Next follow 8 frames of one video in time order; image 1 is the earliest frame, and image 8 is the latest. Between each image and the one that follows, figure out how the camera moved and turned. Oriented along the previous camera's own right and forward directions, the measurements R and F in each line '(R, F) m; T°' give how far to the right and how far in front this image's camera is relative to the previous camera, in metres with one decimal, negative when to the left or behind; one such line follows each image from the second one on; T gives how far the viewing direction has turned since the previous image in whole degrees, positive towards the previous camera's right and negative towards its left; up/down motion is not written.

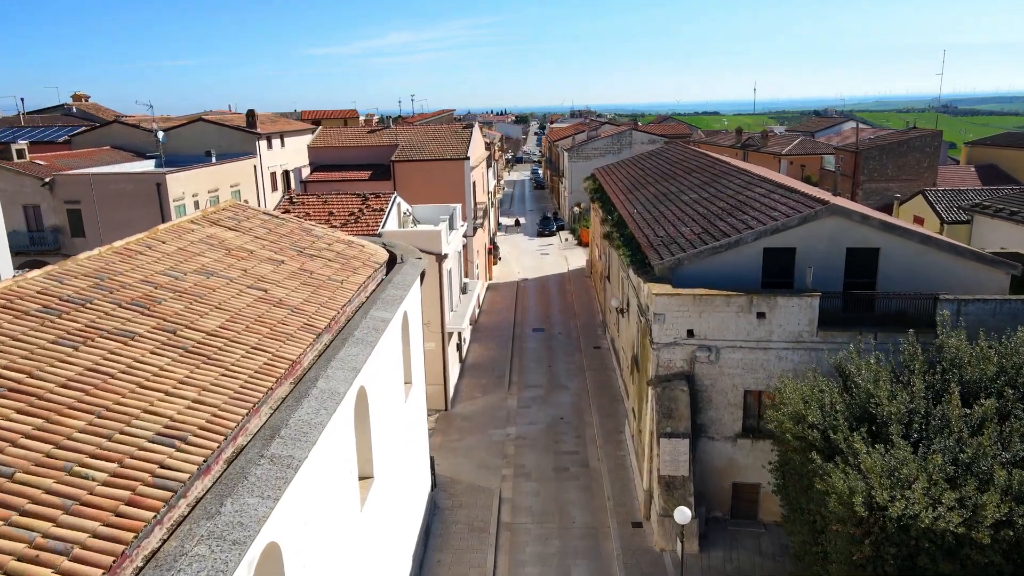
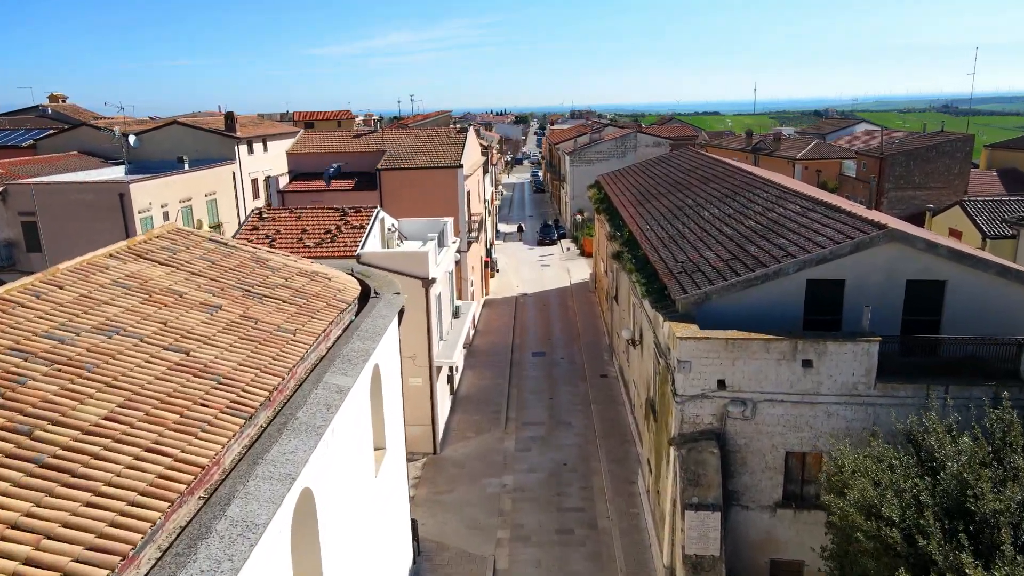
(+0.1, +2.3) m; 0°
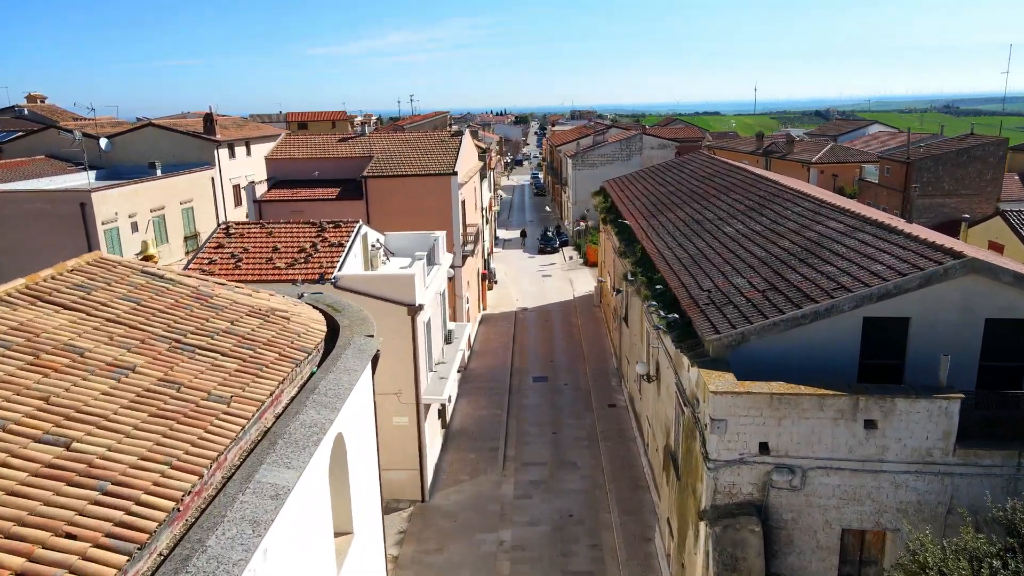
(0.0, +2.0) m; 0°
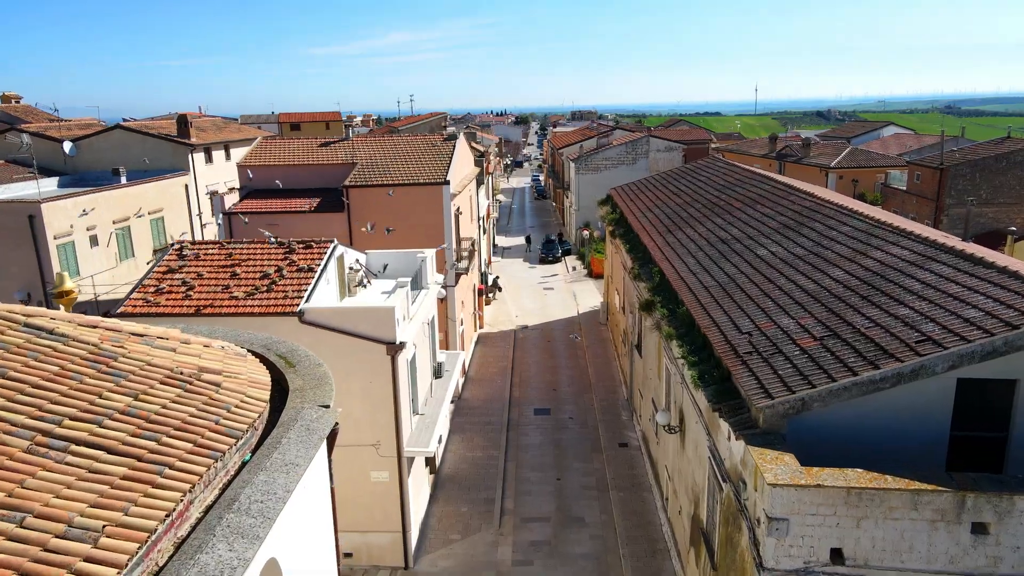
(0.0, +2.2) m; 0°
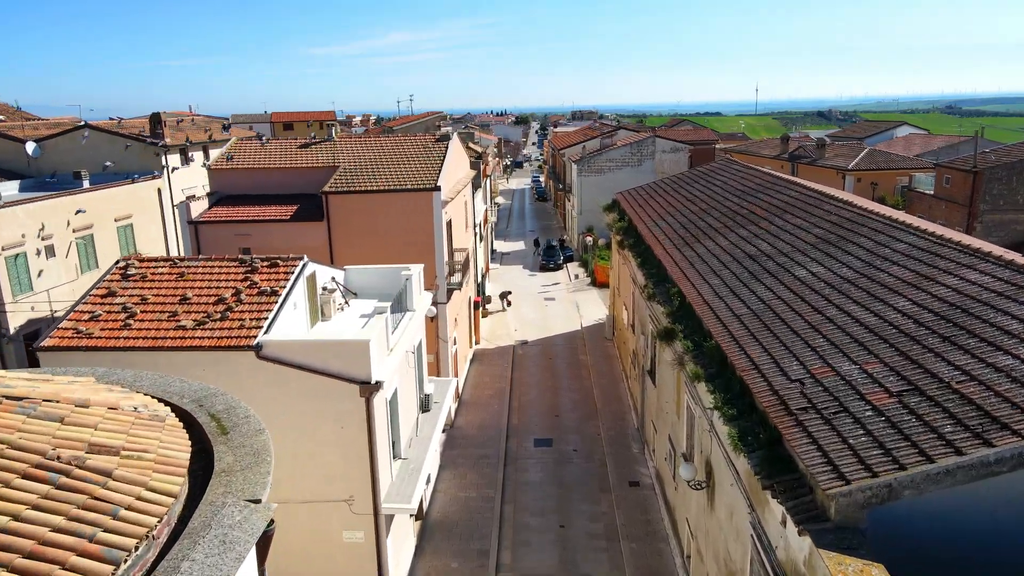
(0.0, +1.9) m; 0°
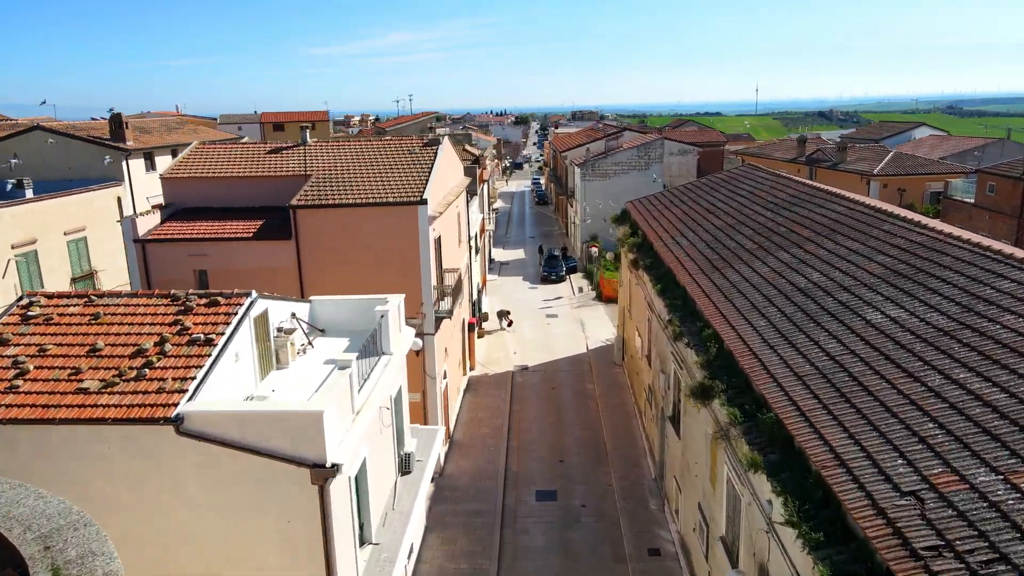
(0.0, +2.4) m; 0°
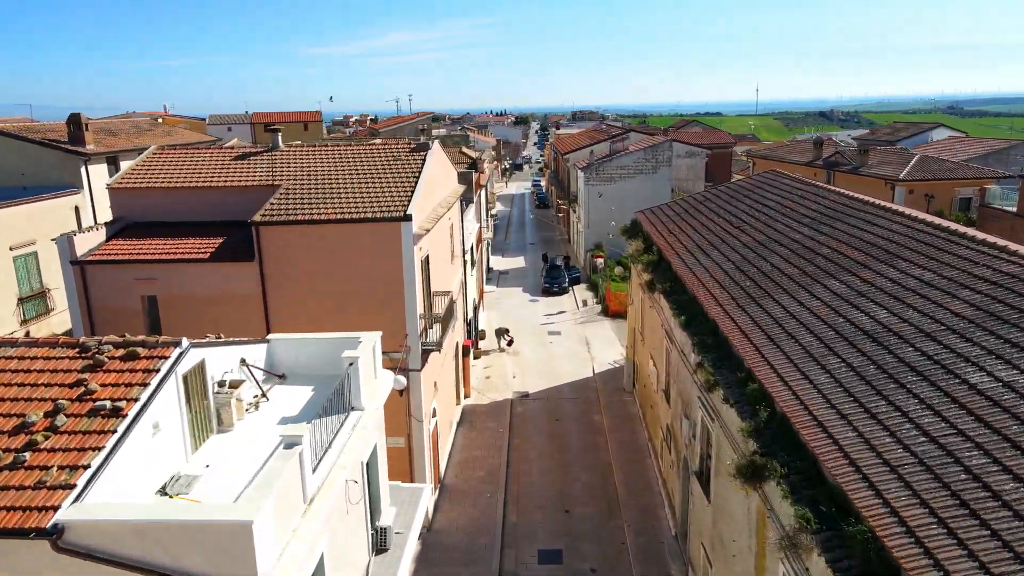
(0.0, +2.1) m; 0°
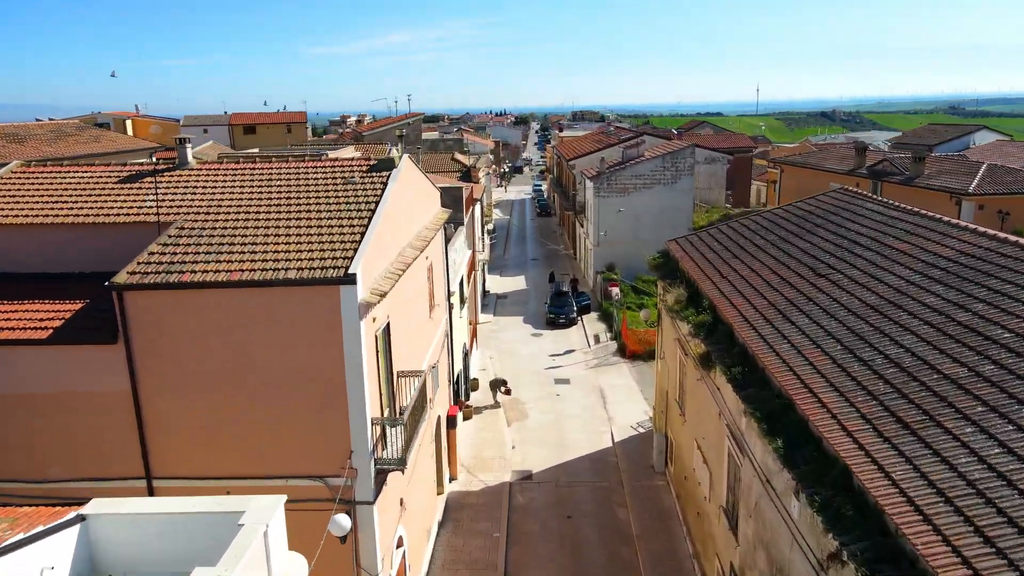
(0.0, +4.3) m; 0°
